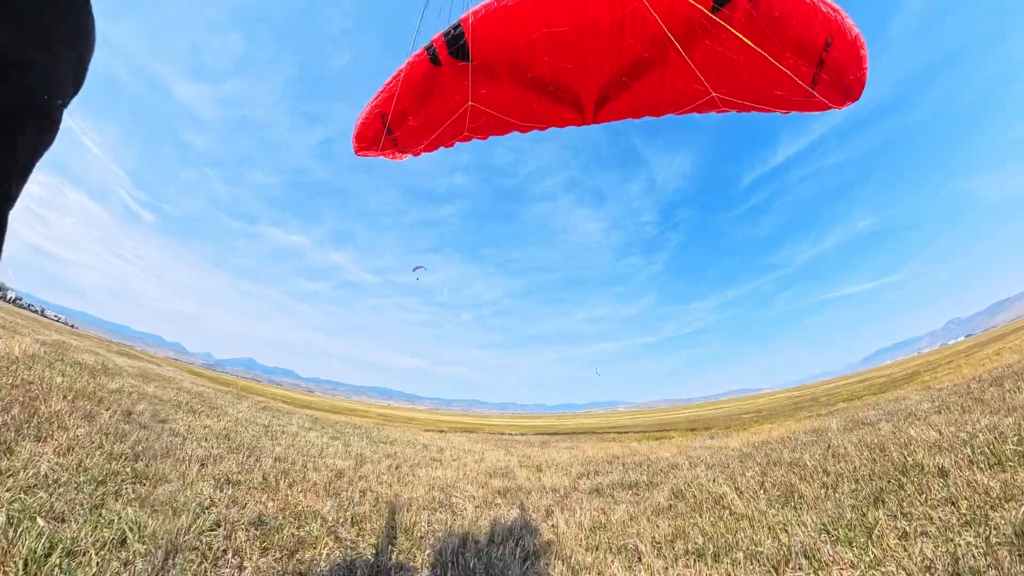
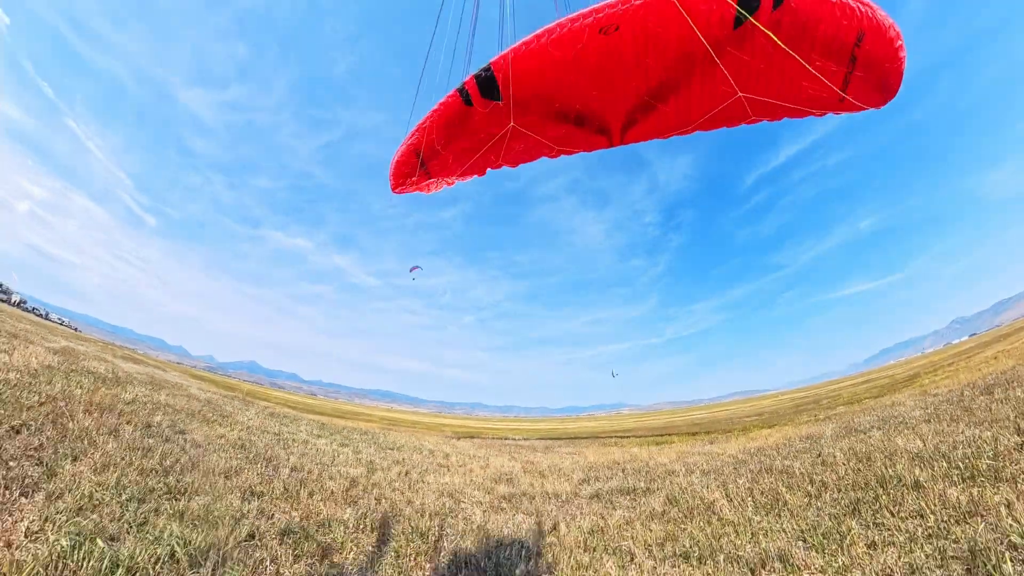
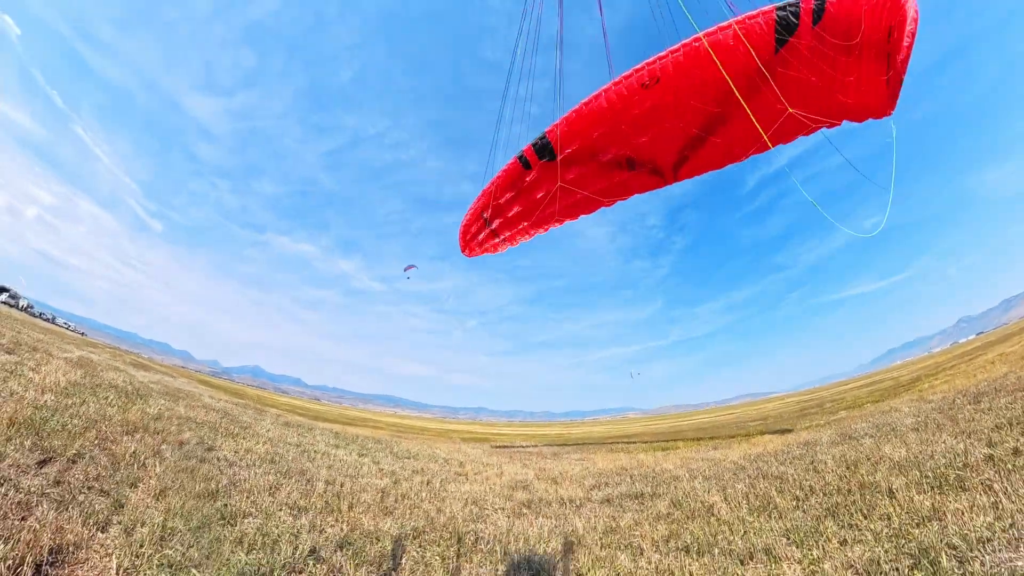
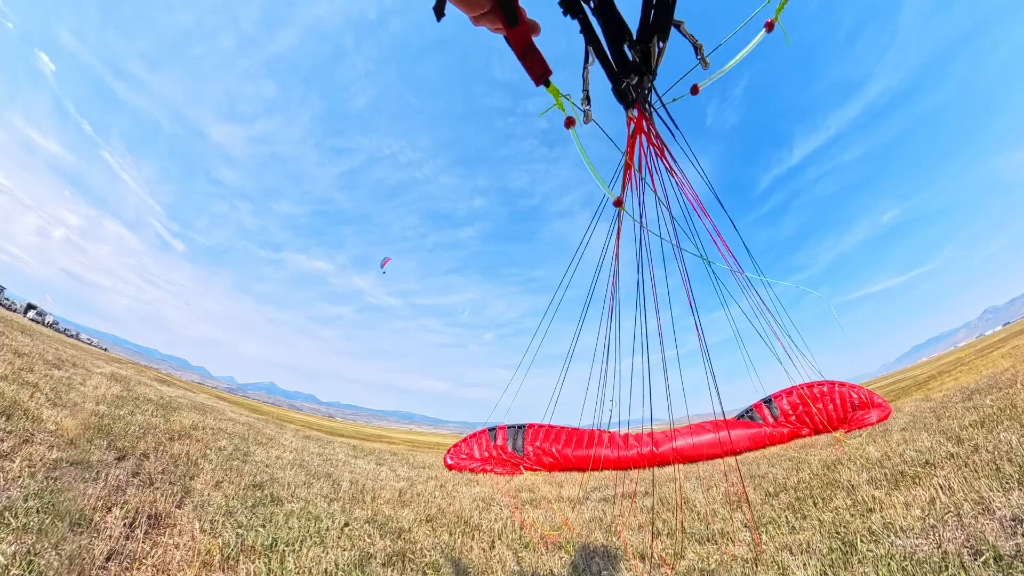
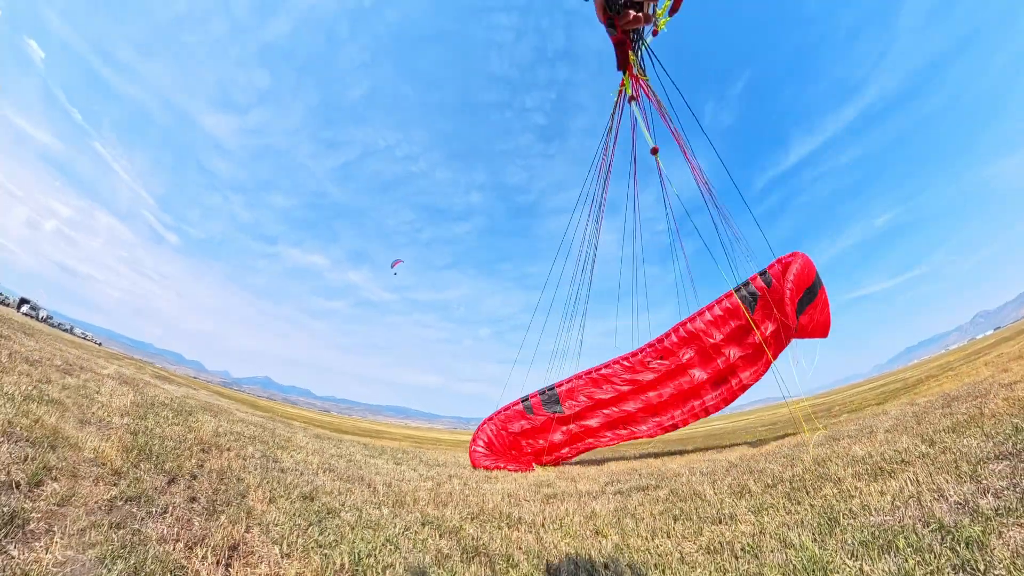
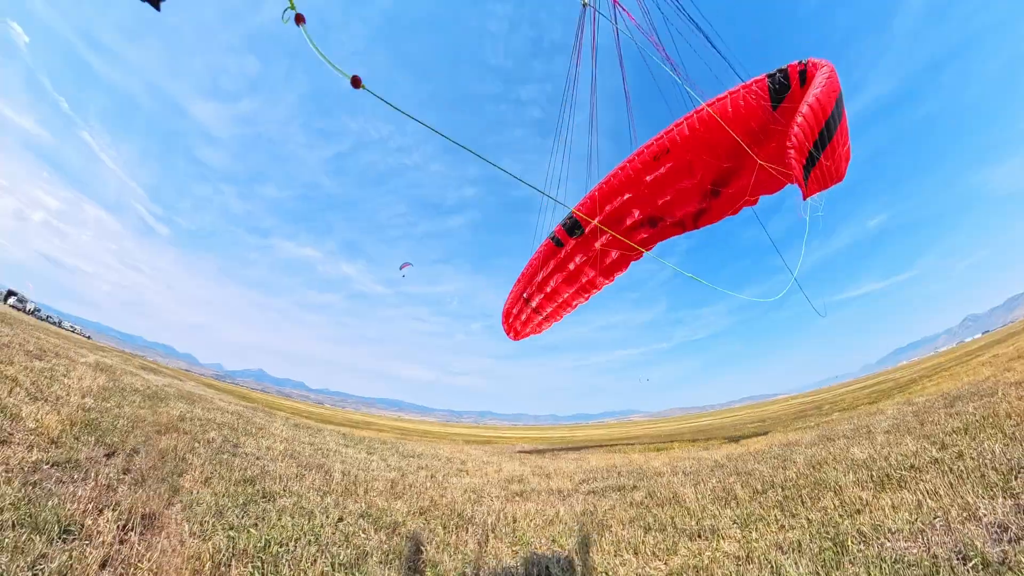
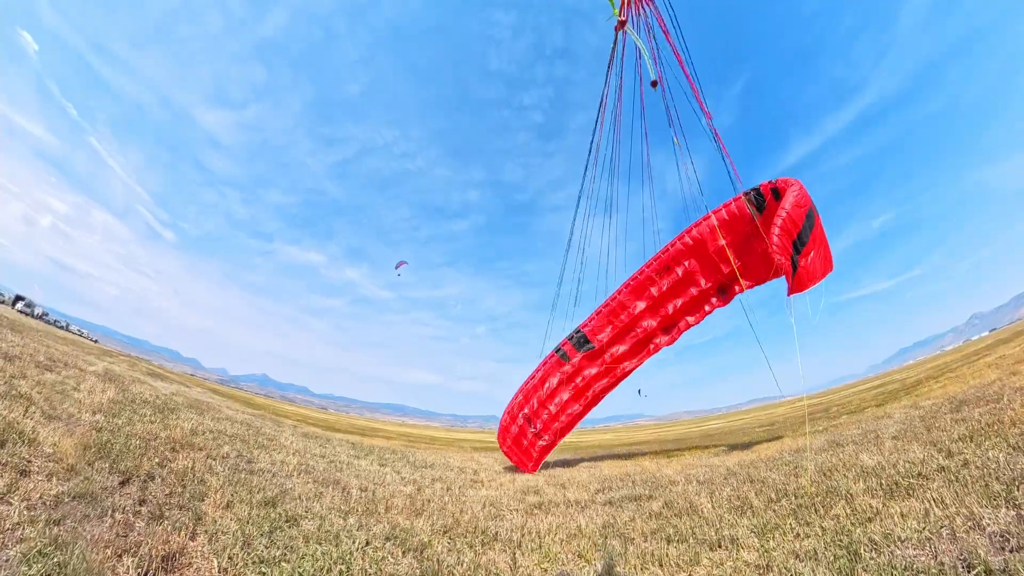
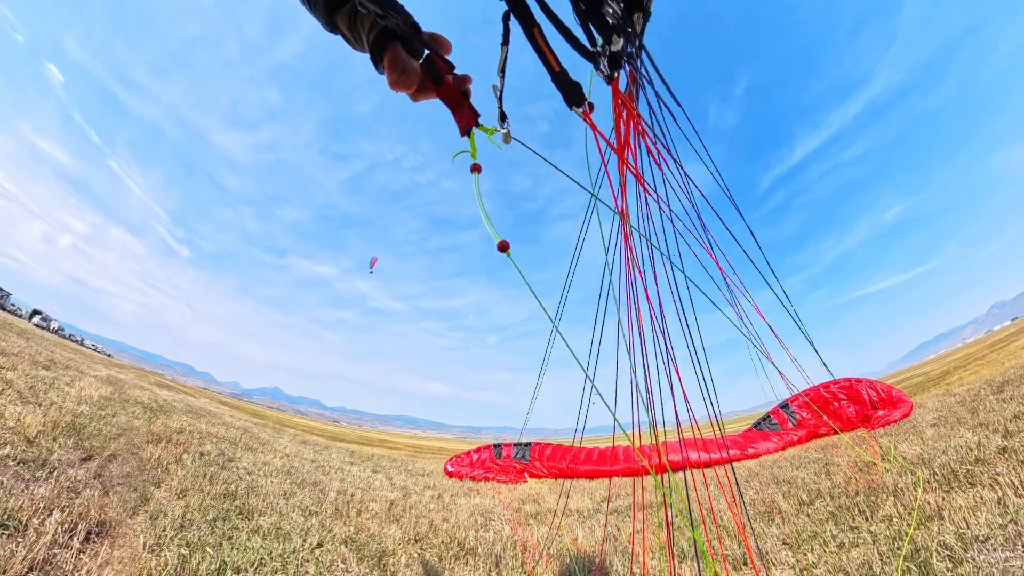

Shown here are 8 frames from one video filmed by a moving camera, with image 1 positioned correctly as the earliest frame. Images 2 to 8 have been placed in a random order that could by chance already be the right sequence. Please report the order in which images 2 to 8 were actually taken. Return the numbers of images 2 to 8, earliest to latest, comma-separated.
2, 3, 6, 7, 5, 4, 8
